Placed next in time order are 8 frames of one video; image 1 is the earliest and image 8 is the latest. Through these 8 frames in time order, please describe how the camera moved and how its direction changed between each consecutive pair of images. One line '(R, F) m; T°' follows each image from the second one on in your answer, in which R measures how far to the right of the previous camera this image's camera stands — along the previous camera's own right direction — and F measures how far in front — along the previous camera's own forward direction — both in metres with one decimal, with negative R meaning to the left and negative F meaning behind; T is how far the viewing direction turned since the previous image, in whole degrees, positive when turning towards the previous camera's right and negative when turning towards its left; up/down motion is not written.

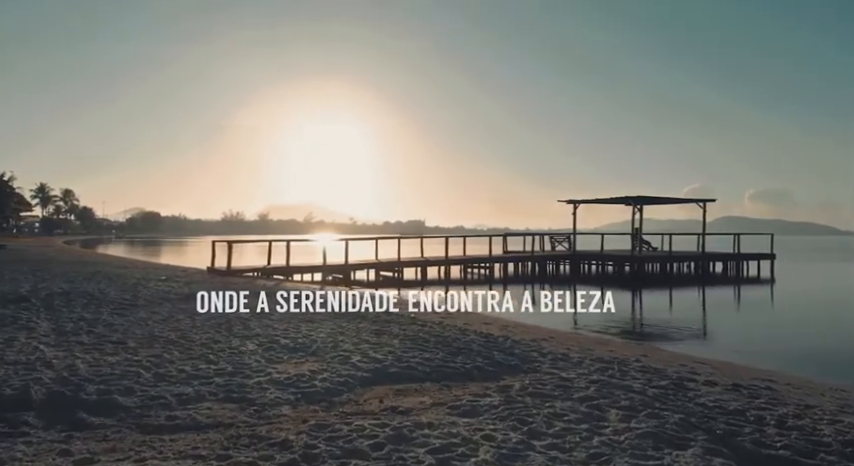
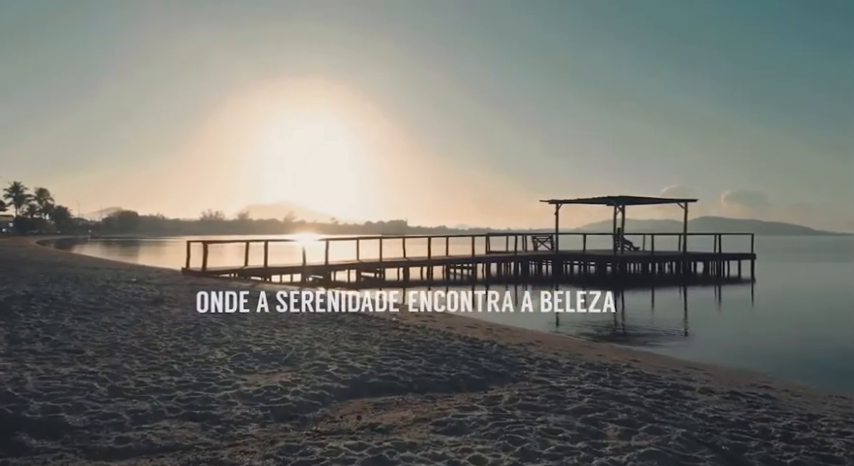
(0.0, +0.5) m; +2°
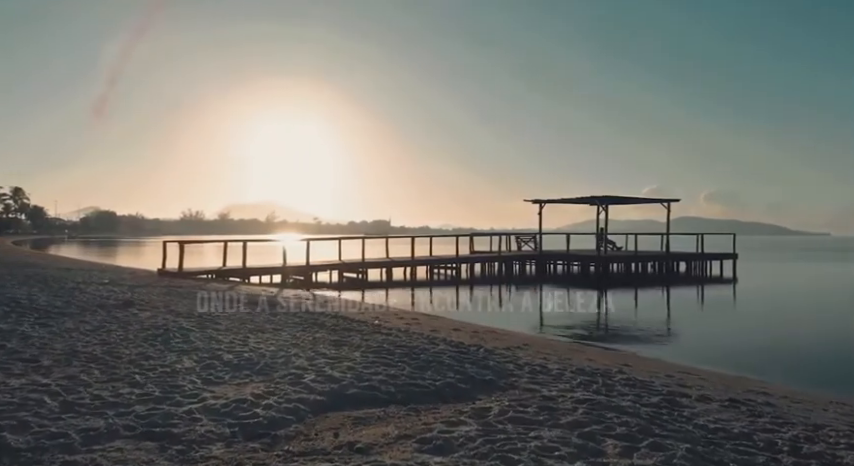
(0.0, +0.5) m; +1°
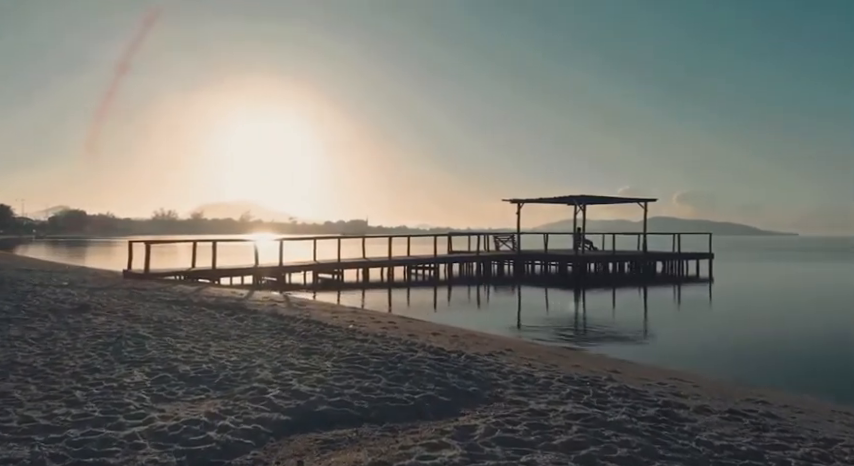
(0.0, +0.6) m; +2°
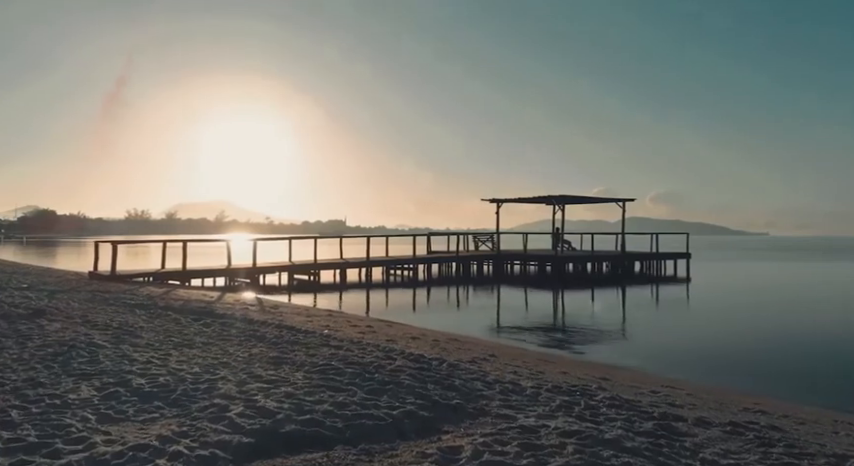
(0.0, +0.5) m; +2°
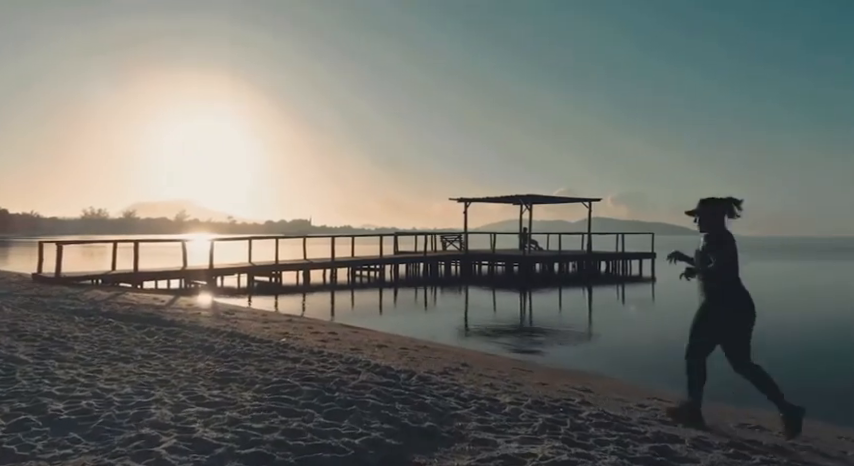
(0.0, +0.8) m; +3°
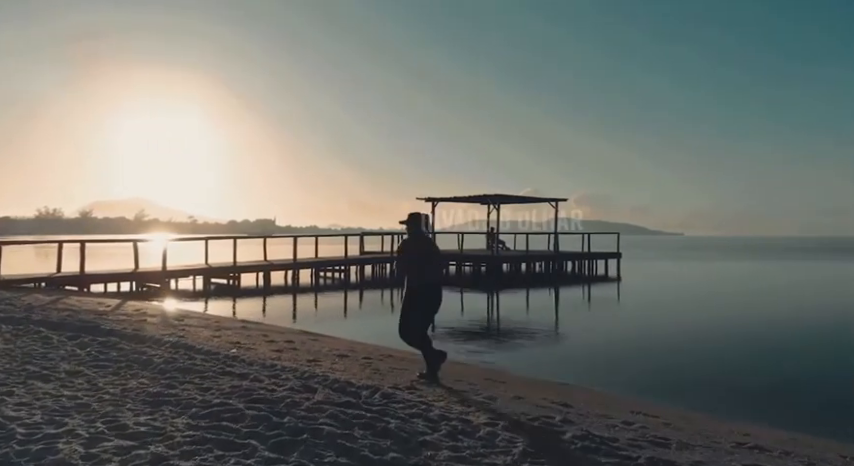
(0.0, +0.8) m; +3°
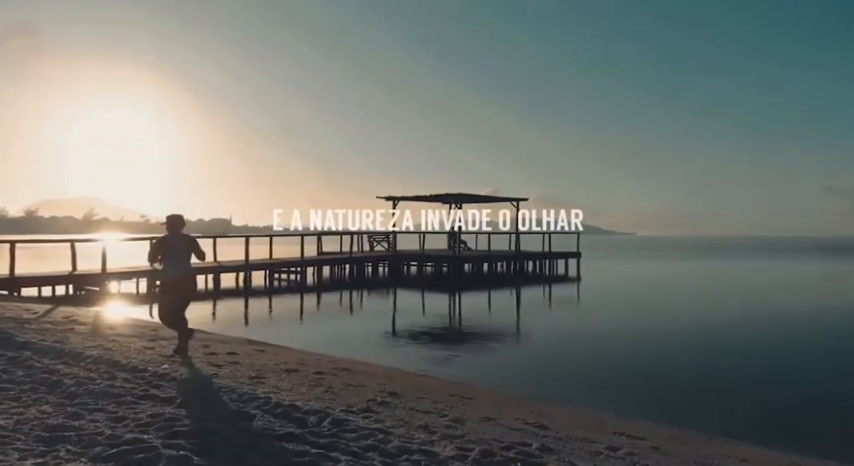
(0.0, +0.9) m; +3°
